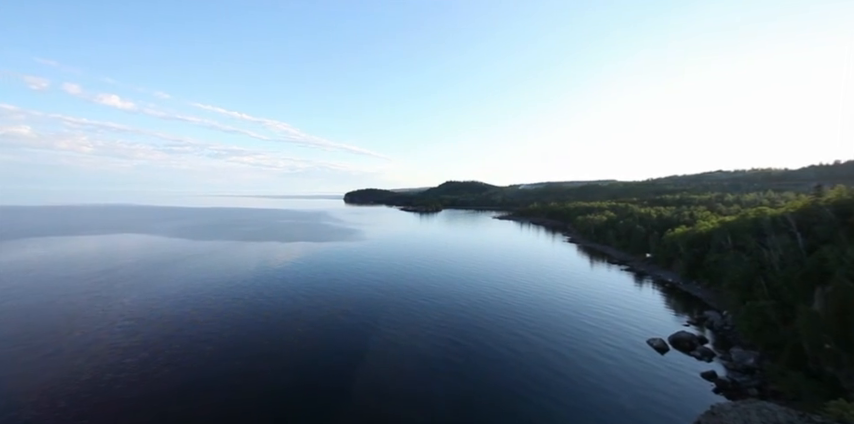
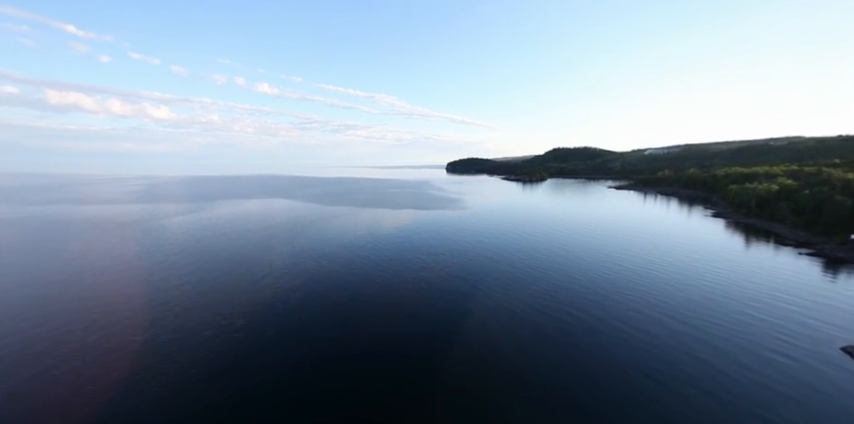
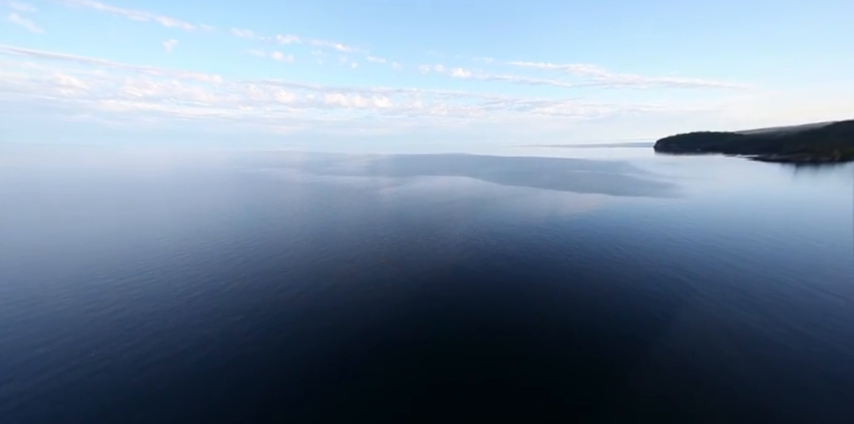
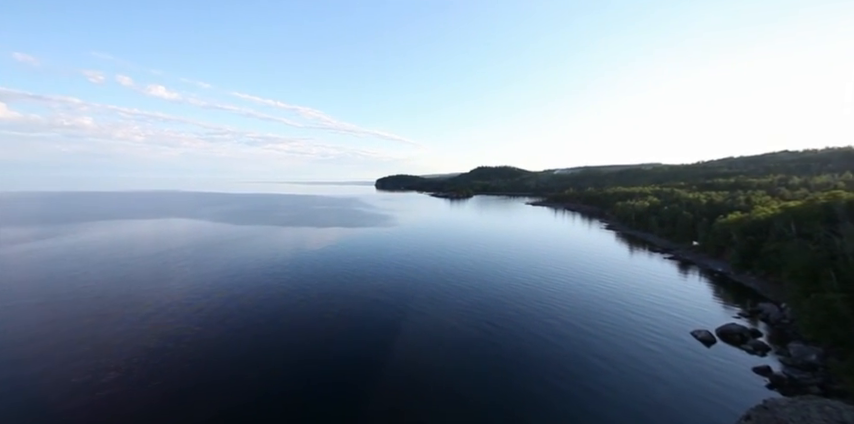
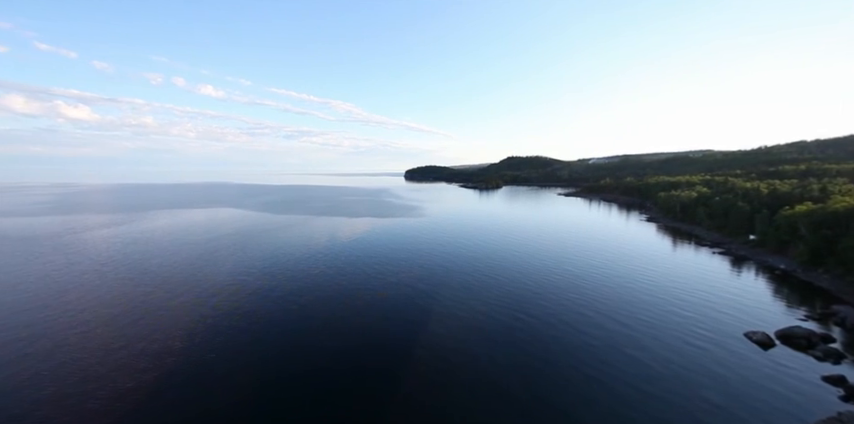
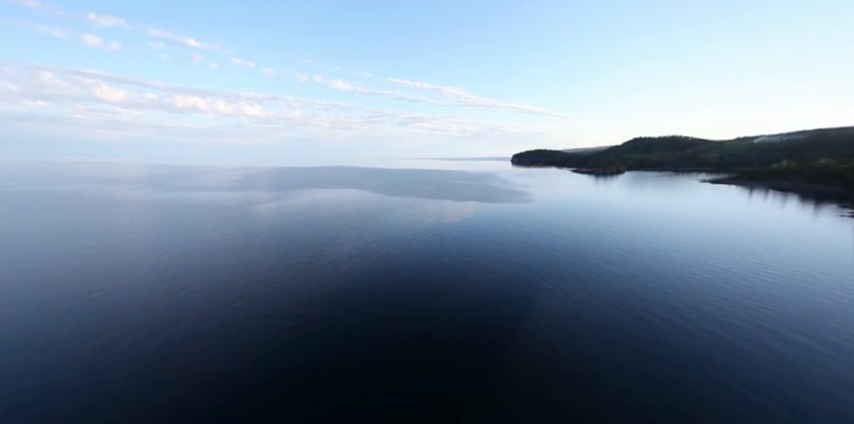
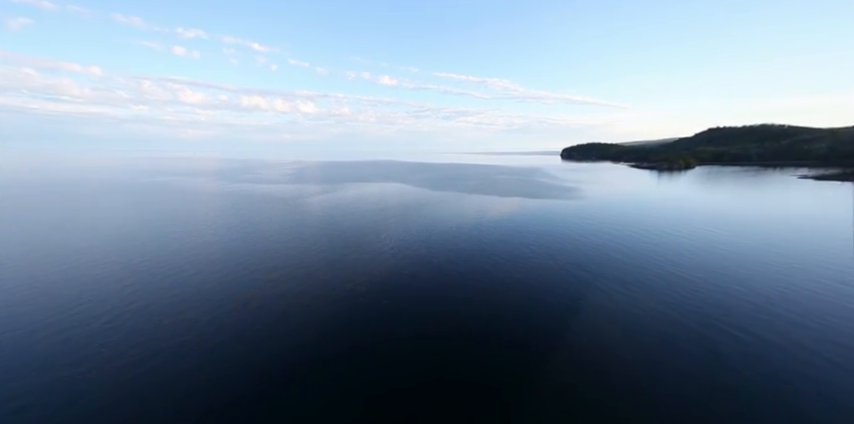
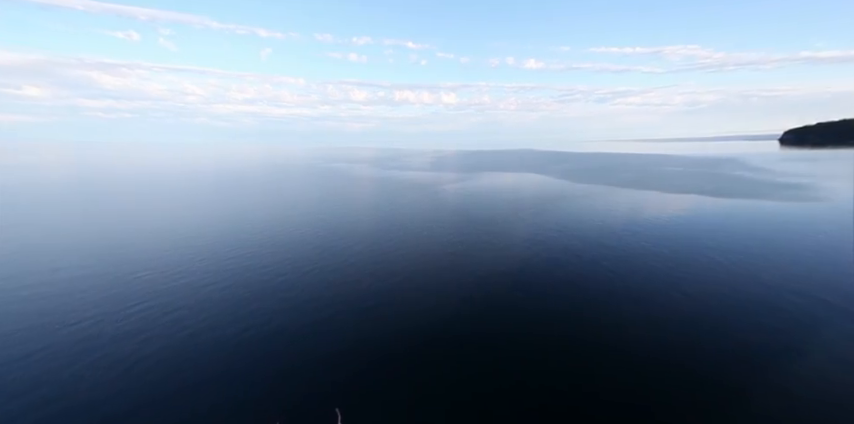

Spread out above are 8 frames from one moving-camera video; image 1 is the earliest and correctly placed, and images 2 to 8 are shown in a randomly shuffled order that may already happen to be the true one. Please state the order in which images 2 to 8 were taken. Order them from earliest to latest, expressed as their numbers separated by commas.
4, 5, 2, 6, 7, 3, 8
